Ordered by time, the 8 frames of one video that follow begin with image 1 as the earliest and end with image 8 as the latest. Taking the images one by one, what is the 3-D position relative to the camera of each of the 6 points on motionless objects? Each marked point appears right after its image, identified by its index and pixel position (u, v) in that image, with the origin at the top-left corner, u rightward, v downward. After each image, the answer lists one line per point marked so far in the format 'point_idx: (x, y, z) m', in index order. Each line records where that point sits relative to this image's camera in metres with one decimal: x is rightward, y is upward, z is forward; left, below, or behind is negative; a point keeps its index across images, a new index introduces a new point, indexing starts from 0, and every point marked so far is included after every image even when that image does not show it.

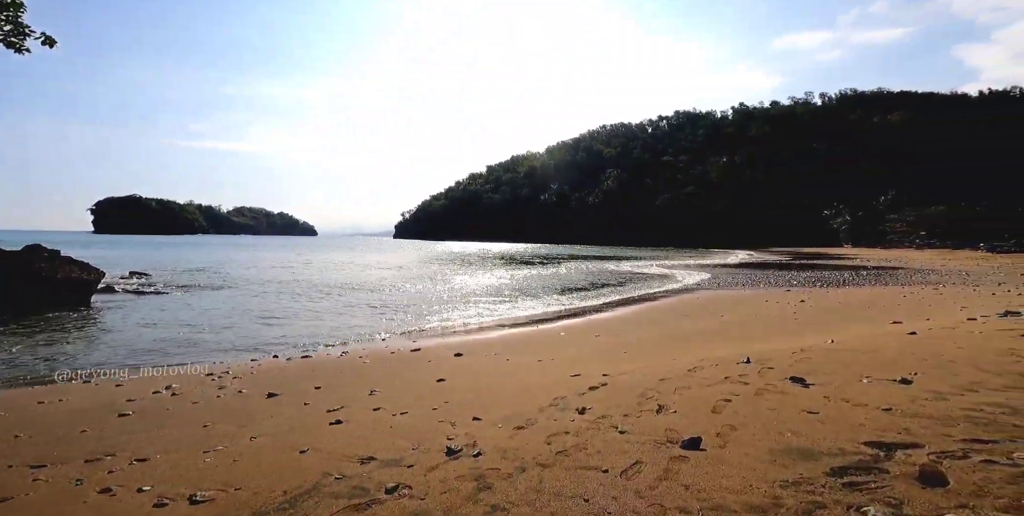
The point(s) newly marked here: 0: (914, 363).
0: (+3.2, -0.8, +3.9) m
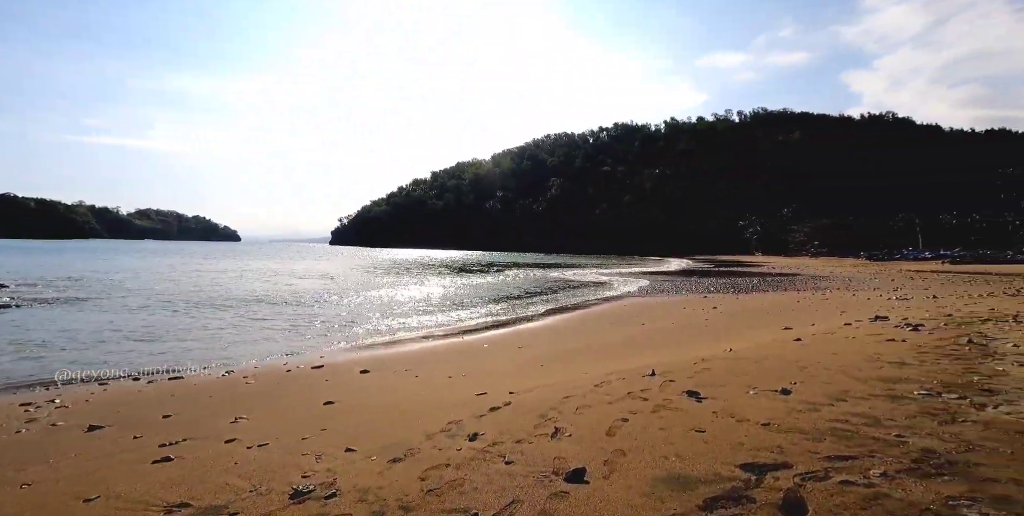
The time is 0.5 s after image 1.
0: (+2.4, -1.0, +4.1) m
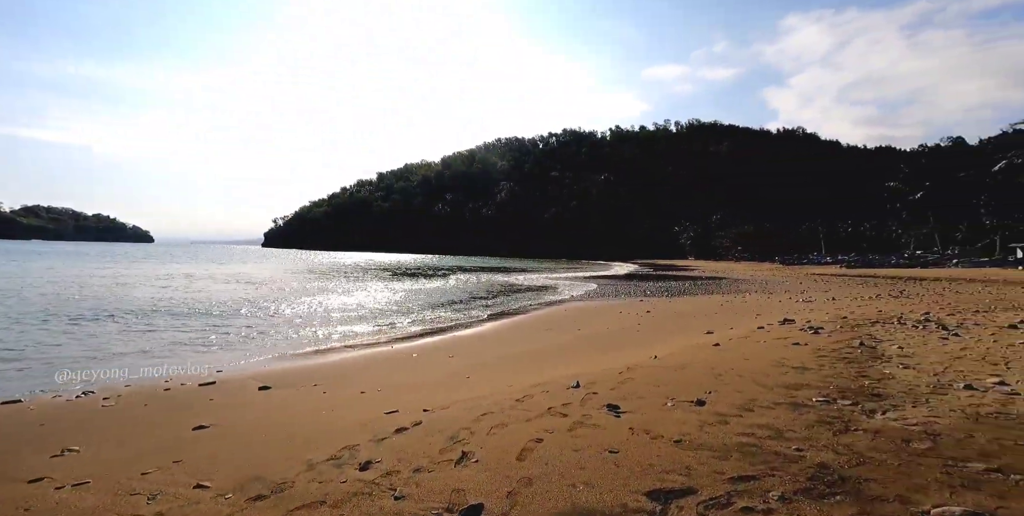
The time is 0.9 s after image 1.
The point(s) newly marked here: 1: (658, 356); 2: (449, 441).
0: (+1.8, -1.1, +4.2) m
1: (+1.8, -1.2, +6.0) m
2: (-0.4, -1.1, +2.9) m
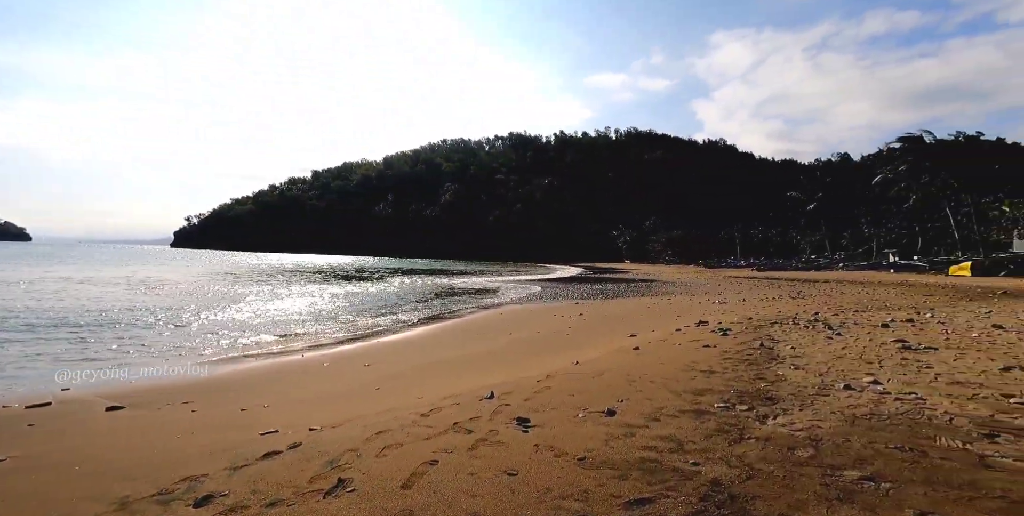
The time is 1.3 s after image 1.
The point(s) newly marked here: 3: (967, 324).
0: (+1.0, -1.1, +4.2) m
1: (+0.9, -1.2, +6.0) m
2: (-0.9, -1.1, +2.6) m
3: (+7.5, -1.1, +8.2) m
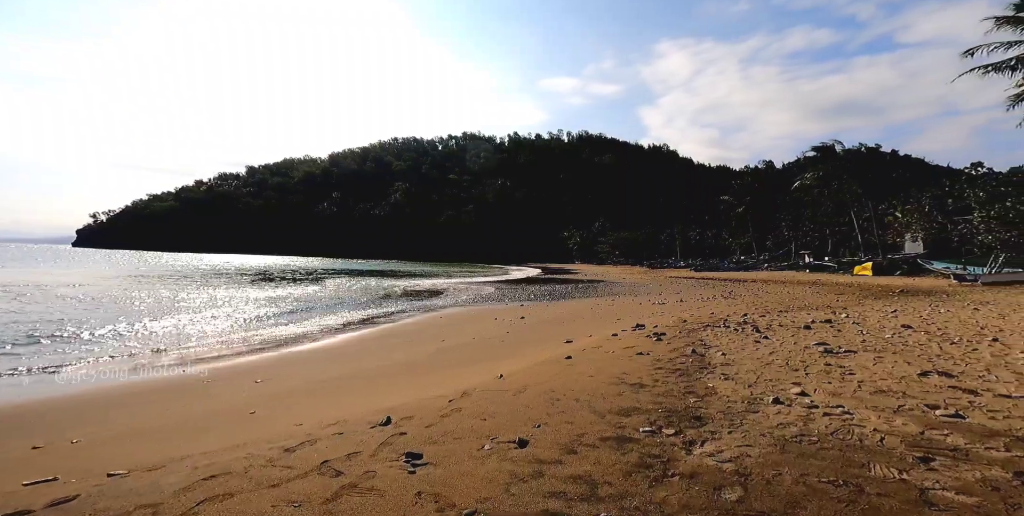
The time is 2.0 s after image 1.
0: (+0.3, -1.2, +3.8) m
1: (0.0, -1.3, +5.5) m
2: (-1.5, -1.2, +2.0) m
3: (+6.3, -1.1, +8.5) m
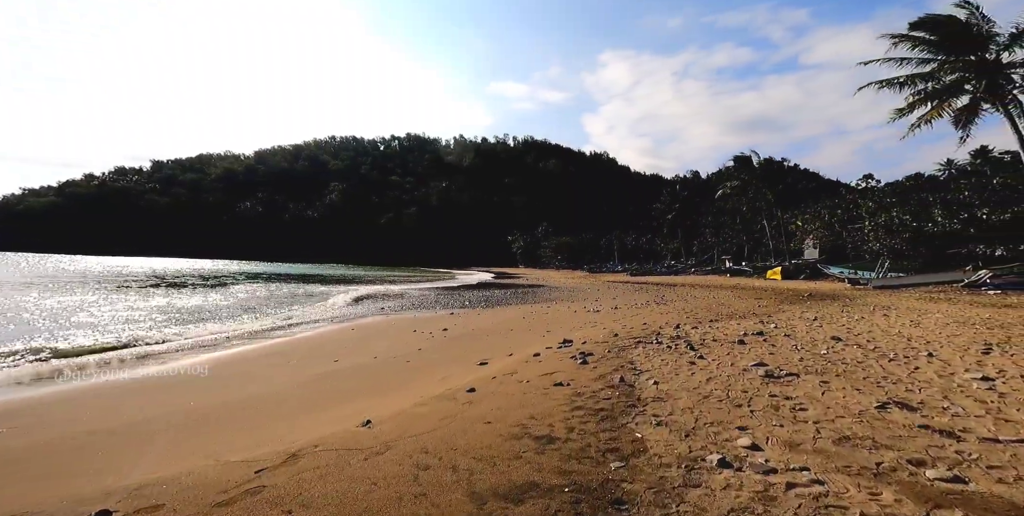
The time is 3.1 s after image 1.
0: (-0.5, -1.2, +2.6) m
1: (-1.1, -1.3, +4.2) m
2: (-2.0, -1.2, +0.6) m
3: (+4.9, -1.3, +8.0) m
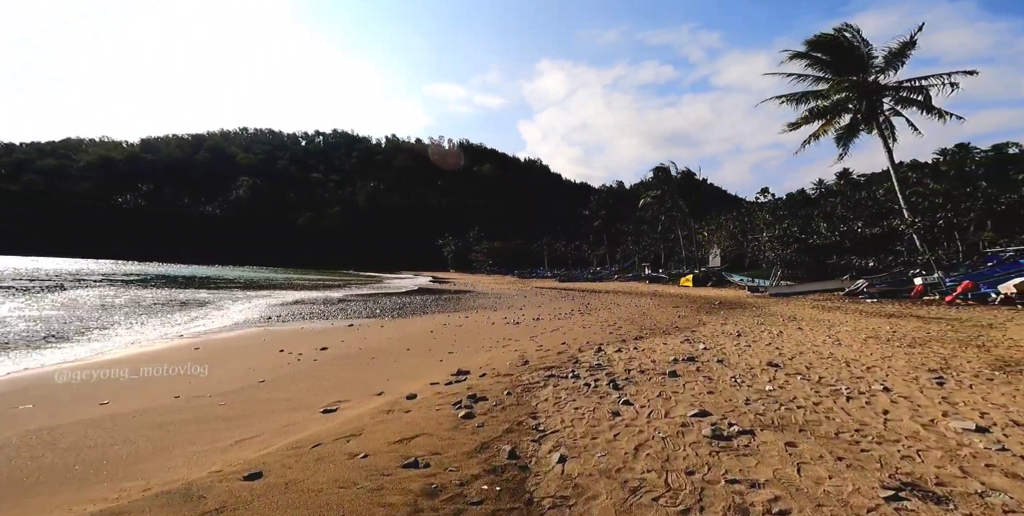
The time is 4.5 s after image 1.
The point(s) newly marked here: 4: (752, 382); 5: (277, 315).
0: (-1.3, -1.2, +0.7) m
1: (-2.0, -1.4, +2.3) m
2: (-2.4, -1.2, -1.5) m
3: (+3.3, -1.4, +6.9) m
4: (+2.7, -1.4, +5.4) m
5: (-9.4, -2.3, +18.9) m
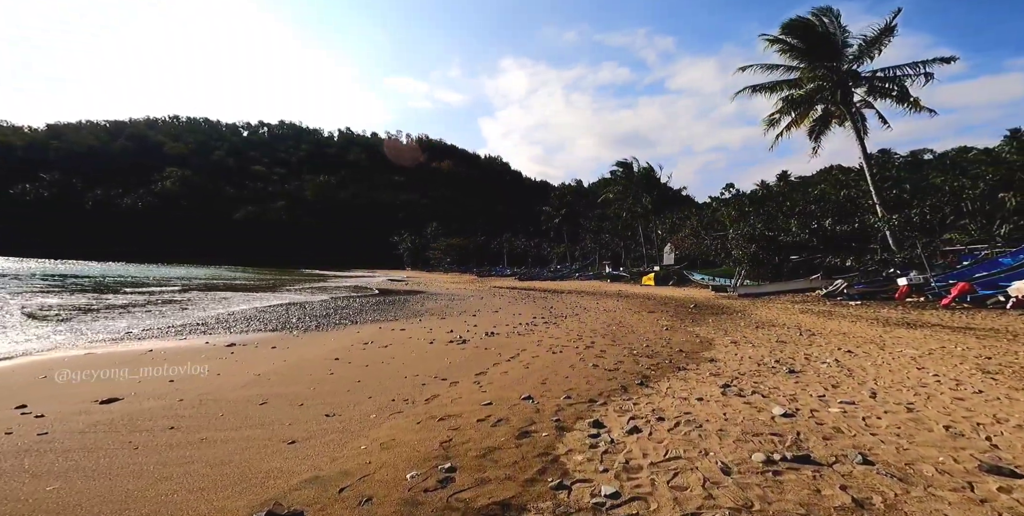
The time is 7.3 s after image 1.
0: (-1.3, -1.1, -3.3) m
1: (-2.2, -1.3, -1.8) m
2: (-2.3, -1.1, -5.6) m
3: (+2.7, -1.3, +3.2) m
4: (+2.2, -1.3, +1.7) m
5: (-11.0, -2.1, +14.1) m
